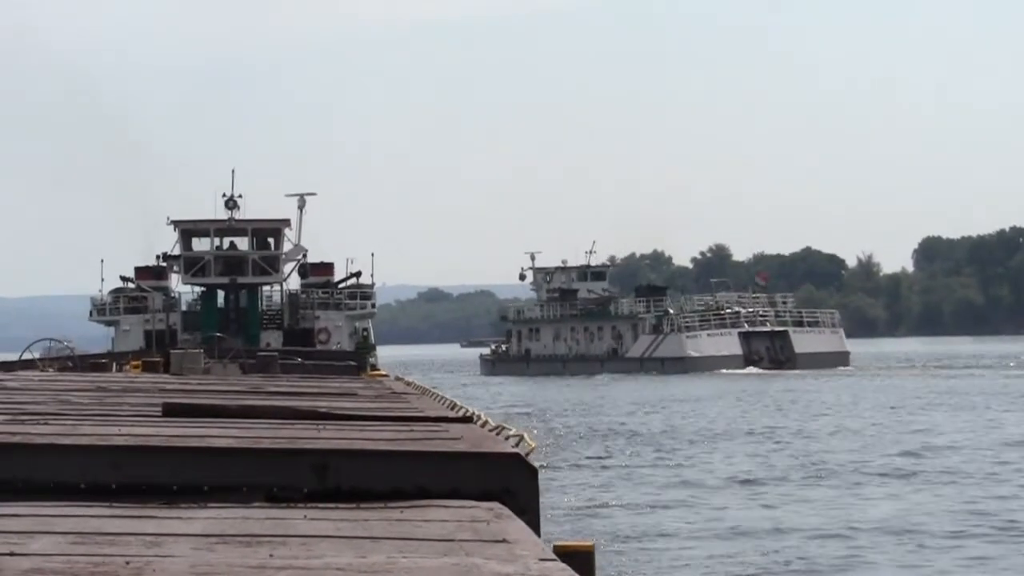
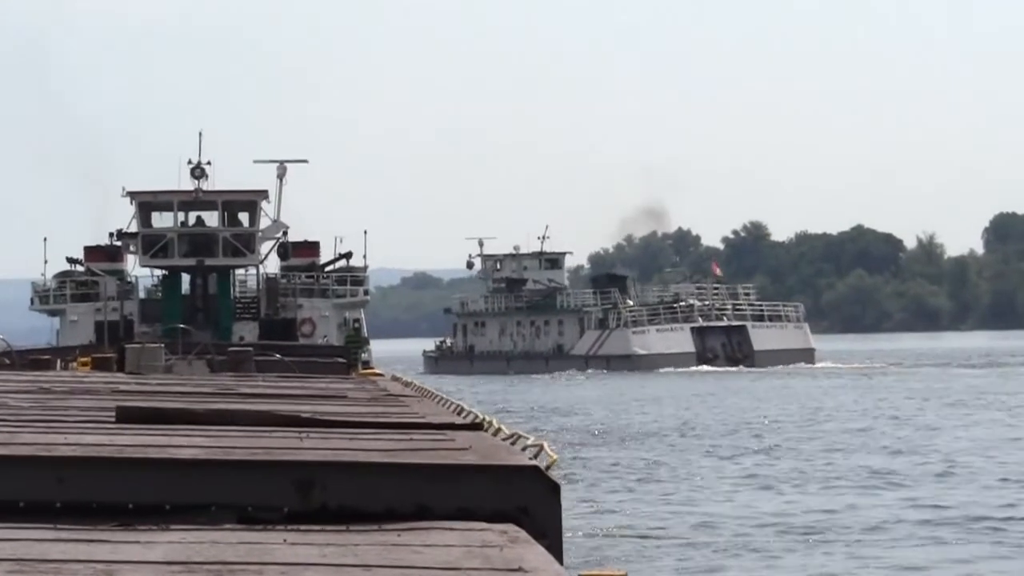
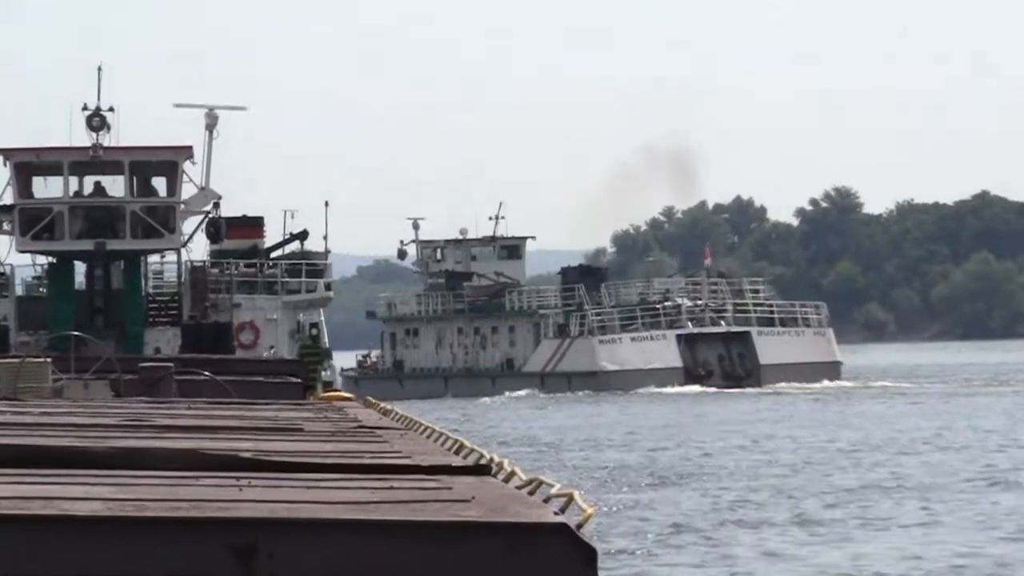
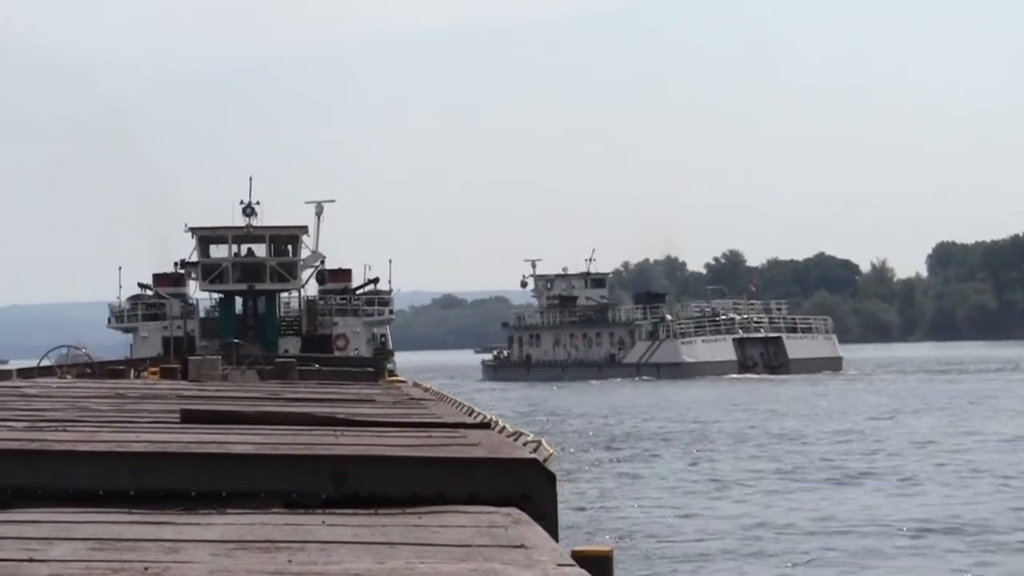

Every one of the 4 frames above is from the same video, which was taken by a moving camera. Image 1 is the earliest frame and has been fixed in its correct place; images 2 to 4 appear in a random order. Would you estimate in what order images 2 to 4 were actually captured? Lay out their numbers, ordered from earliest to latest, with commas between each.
4, 2, 3
